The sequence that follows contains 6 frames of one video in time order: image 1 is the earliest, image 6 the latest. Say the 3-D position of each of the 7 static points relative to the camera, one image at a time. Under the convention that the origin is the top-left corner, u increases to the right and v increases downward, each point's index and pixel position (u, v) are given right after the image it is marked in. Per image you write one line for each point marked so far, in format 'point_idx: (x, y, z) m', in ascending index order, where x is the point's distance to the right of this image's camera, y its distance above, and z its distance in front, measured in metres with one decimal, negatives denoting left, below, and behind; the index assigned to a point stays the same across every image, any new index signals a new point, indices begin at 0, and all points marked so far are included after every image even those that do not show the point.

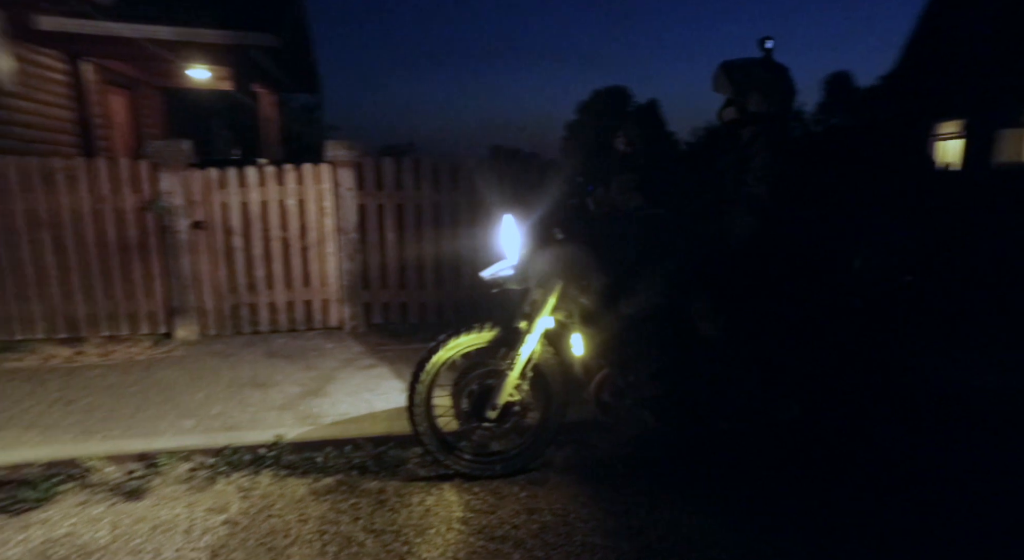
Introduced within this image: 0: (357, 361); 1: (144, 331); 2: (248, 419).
0: (-1.2, -0.6, +5.0) m
1: (-3.2, -0.4, +5.6) m
2: (-1.7, -0.9, +4.1) m
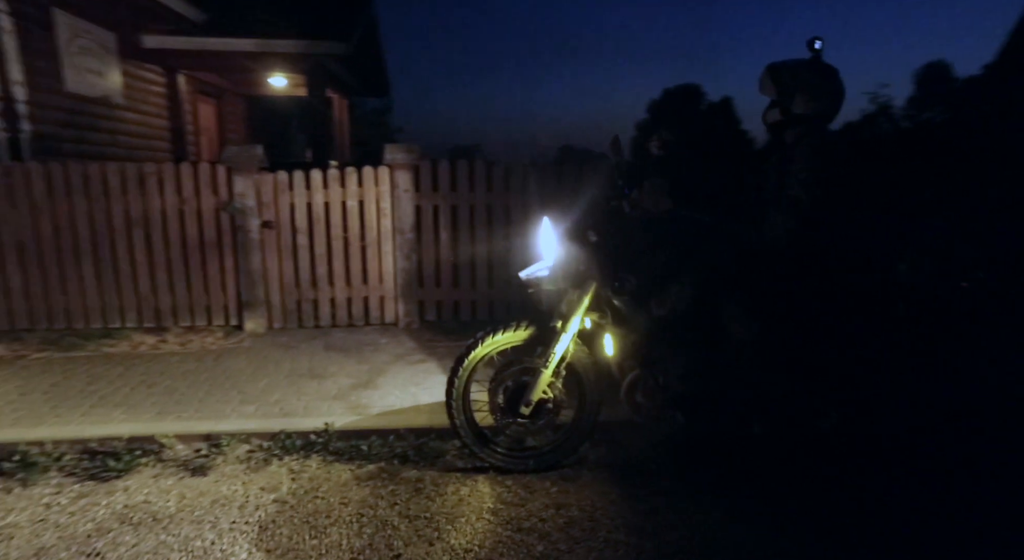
0: (-0.8, -0.6, +5.3) m
1: (-2.7, -0.4, +6.0) m
2: (-1.4, -0.8, +4.4) m
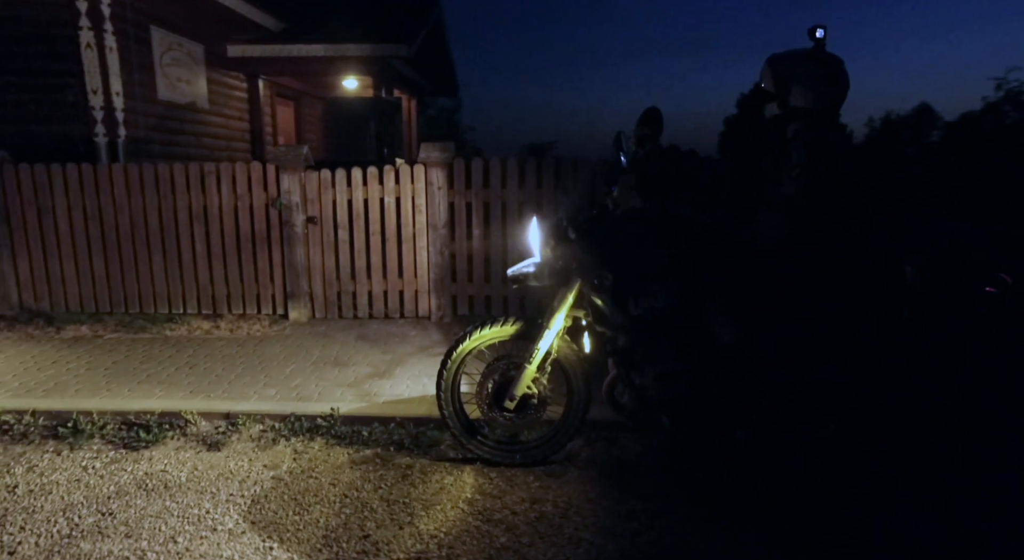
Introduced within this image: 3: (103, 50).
0: (-0.7, -0.6, +5.4) m
1: (-2.4, -0.3, +6.5) m
2: (-1.4, -0.8, +4.6) m
3: (-4.9, +2.7, +7.9) m
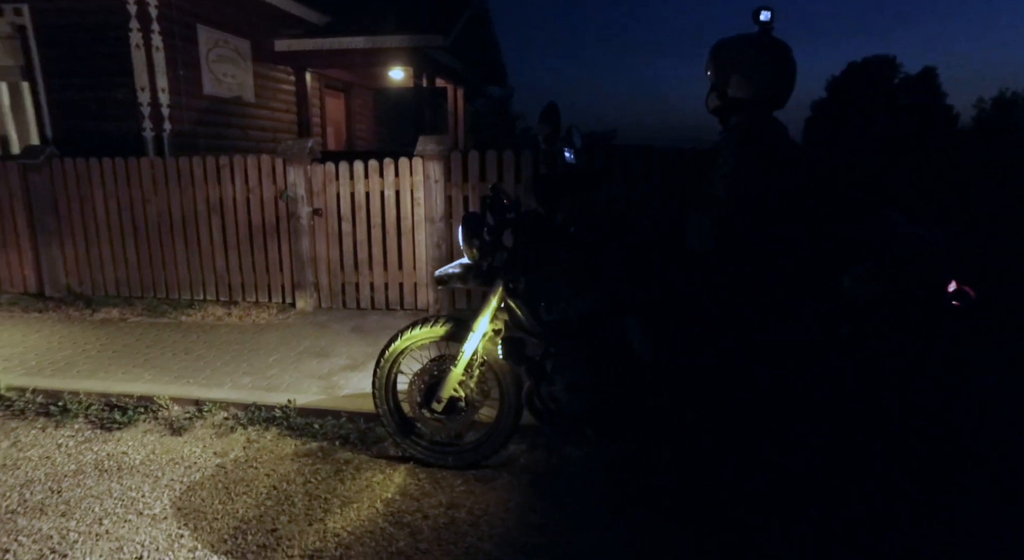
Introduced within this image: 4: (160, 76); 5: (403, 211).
0: (-0.8, -0.5, +5.5) m
1: (-2.4, -0.2, +6.7) m
2: (-1.6, -0.7, +4.7) m
3: (-4.6, +2.9, +8.4) m
4: (-4.5, +2.6, +8.4) m
5: (-1.0, +0.6, +6.2) m
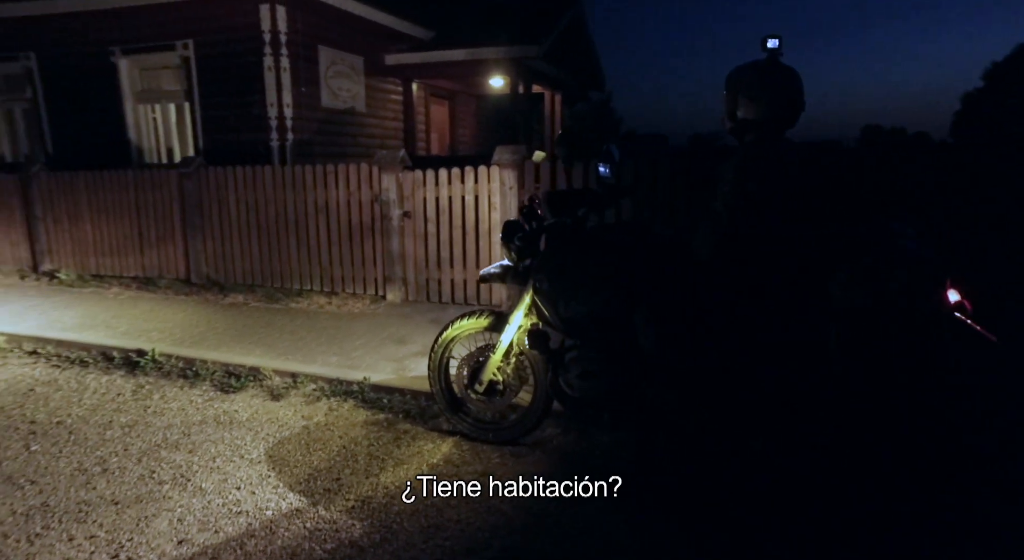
0: (-0.3, -0.5, +6.1) m
1: (-1.6, -0.1, +7.6) m
2: (-1.2, -0.7, +5.5) m
3: (-3.4, +3.1, +9.5) m
4: (-3.3, +2.8, +9.6) m
5: (-0.3, +0.7, +6.8) m
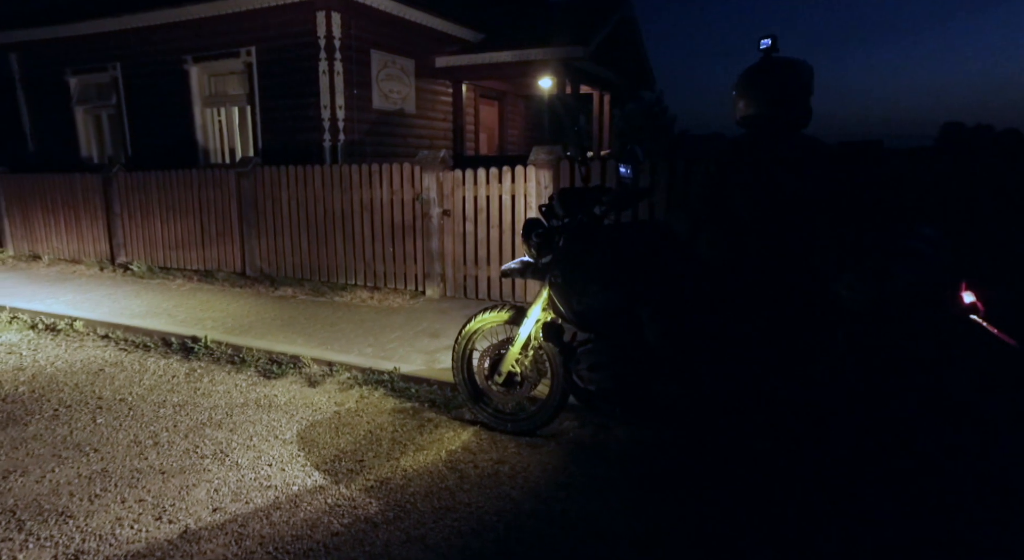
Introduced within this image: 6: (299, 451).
0: (0.0, -0.5, +6.2) m
1: (-1.2, -0.1, +7.8) m
2: (-1.0, -0.7, +5.7) m
3: (-2.7, +3.1, +10.0) m
4: (-2.7, +2.8, +10.0) m
5: (0.0, +0.7, +7.0) m
6: (-1.4, -1.1, +4.3) m
